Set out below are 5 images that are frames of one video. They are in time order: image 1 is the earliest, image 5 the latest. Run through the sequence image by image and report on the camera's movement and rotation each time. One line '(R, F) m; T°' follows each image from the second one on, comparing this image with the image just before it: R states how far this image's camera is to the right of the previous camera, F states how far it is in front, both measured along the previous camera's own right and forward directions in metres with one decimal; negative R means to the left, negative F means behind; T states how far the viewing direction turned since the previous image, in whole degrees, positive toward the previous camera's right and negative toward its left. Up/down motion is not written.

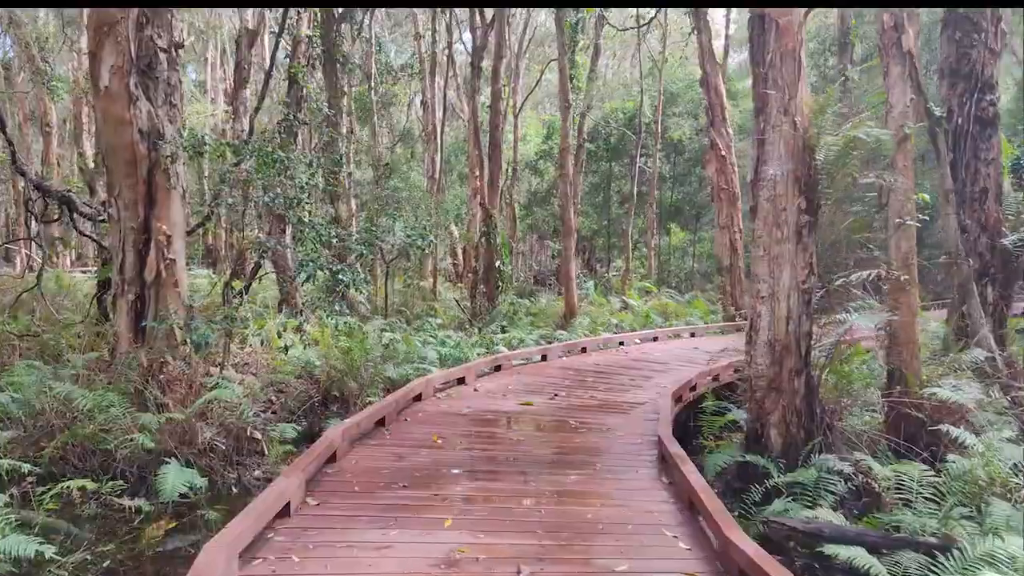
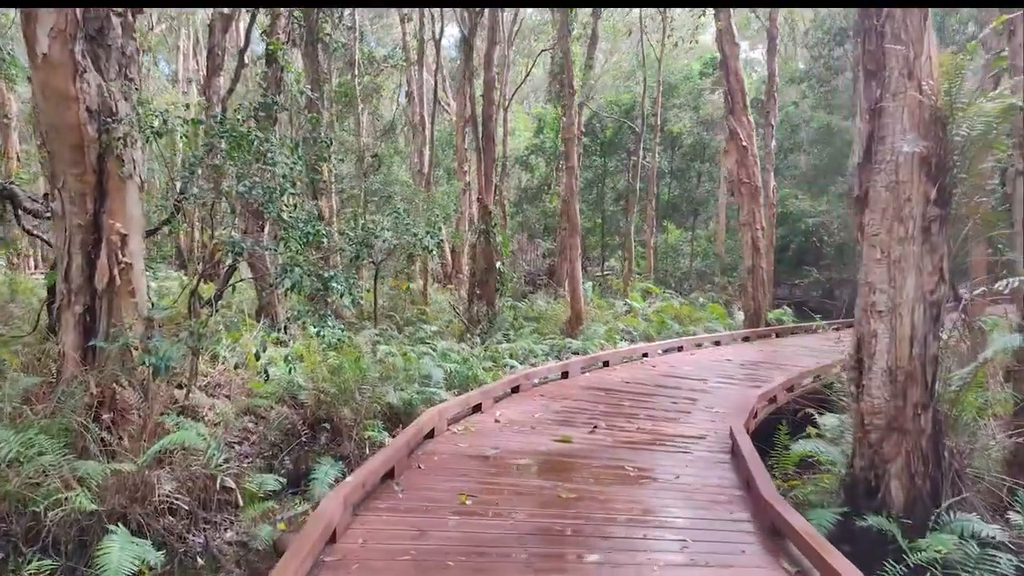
(-0.4, +1.3) m; +2°
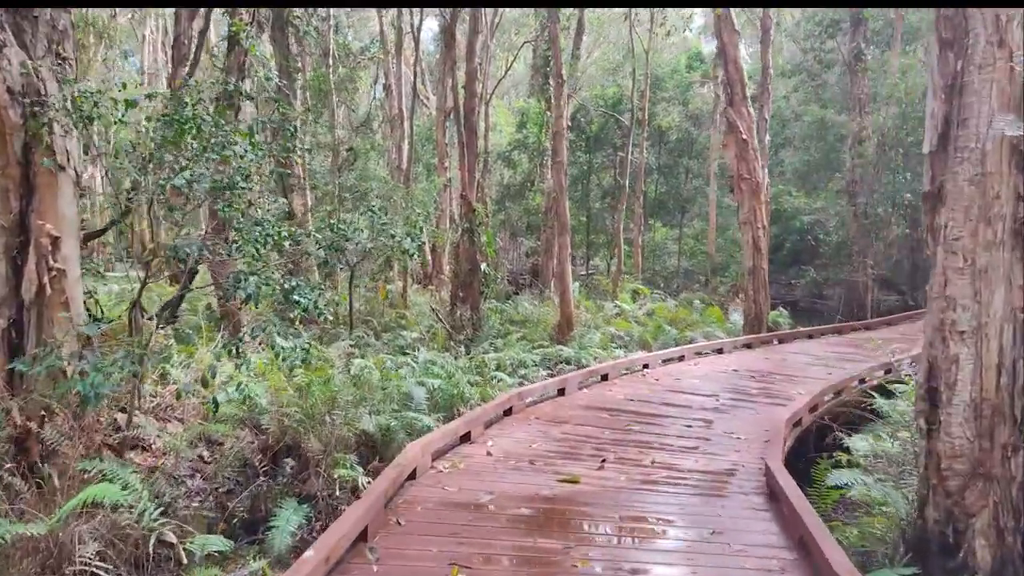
(-0.1, +0.9) m; +1°
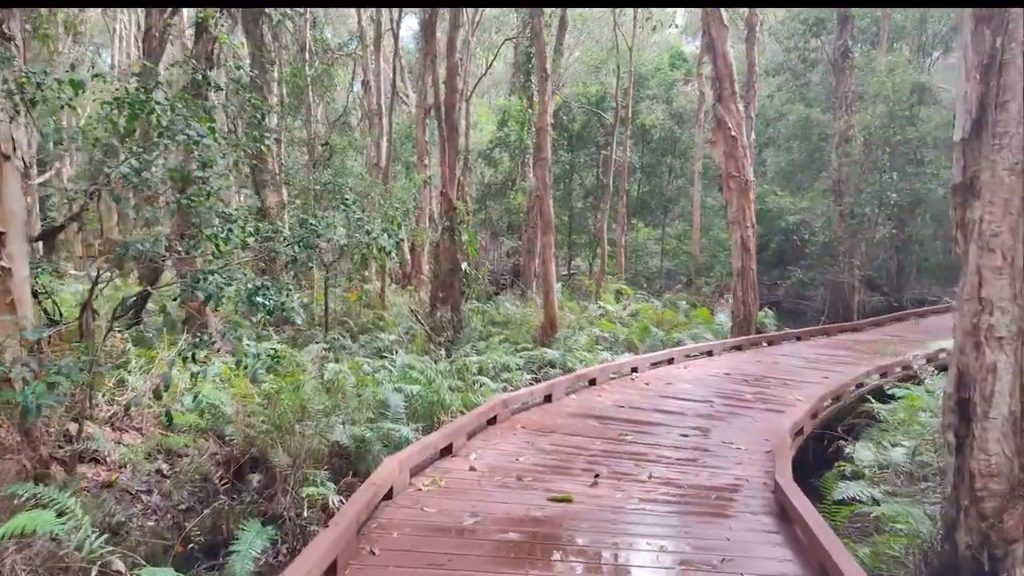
(0.0, +0.4) m; +1°
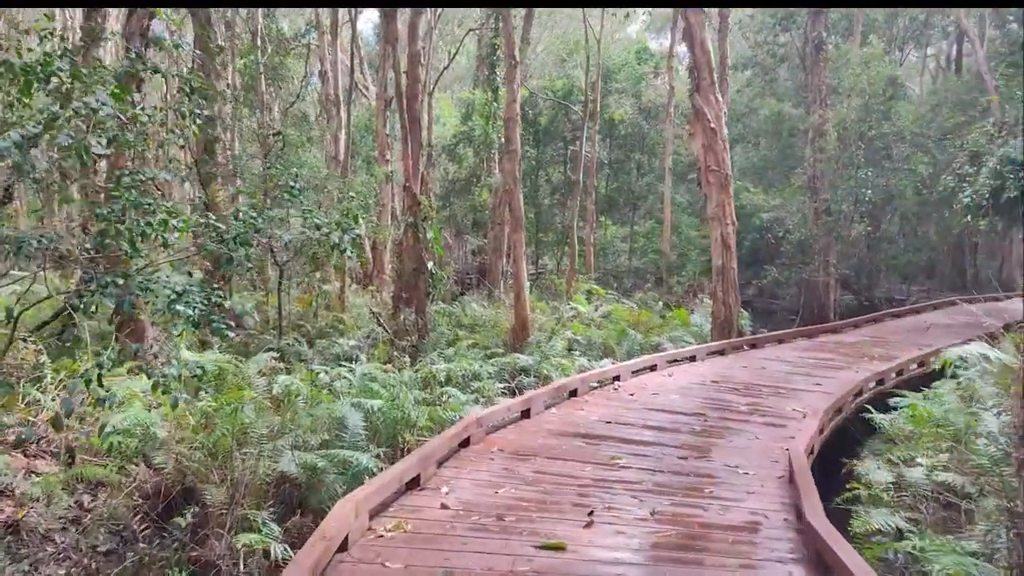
(-0.1, +0.8) m; +3°
